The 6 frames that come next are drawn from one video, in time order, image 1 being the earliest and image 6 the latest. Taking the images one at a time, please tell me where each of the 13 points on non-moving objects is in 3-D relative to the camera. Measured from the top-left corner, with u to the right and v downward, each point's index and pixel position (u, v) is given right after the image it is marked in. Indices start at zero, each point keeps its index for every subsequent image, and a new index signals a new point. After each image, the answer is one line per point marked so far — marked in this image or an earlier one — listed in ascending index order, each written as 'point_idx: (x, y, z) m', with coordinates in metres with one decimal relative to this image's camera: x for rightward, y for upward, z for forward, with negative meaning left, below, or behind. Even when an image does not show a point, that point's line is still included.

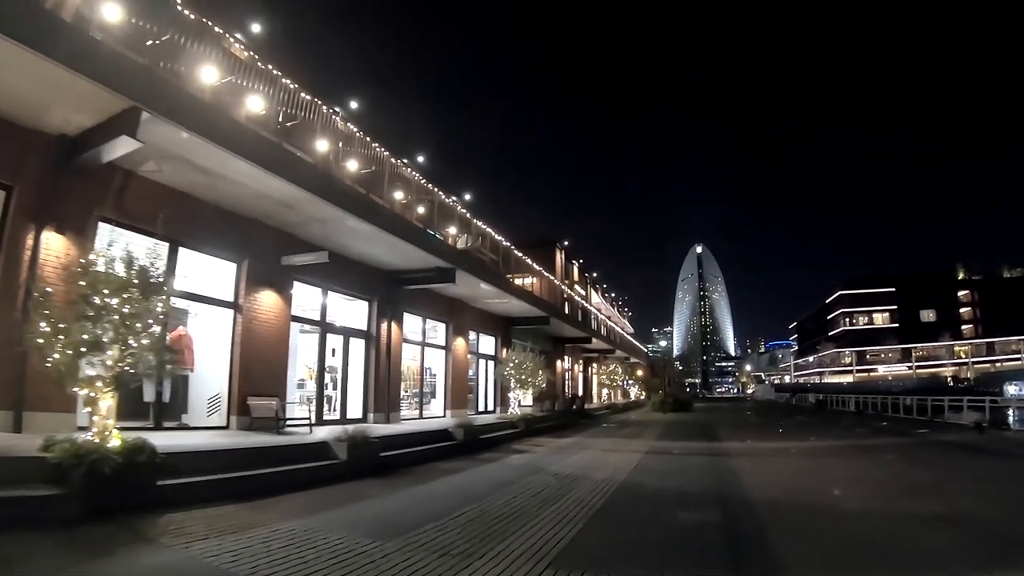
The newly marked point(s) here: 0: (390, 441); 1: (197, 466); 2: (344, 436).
0: (-2.3, -2.8, +11.7) m
1: (-4.3, -2.4, +8.8) m
2: (-2.9, -2.4, +10.7) m
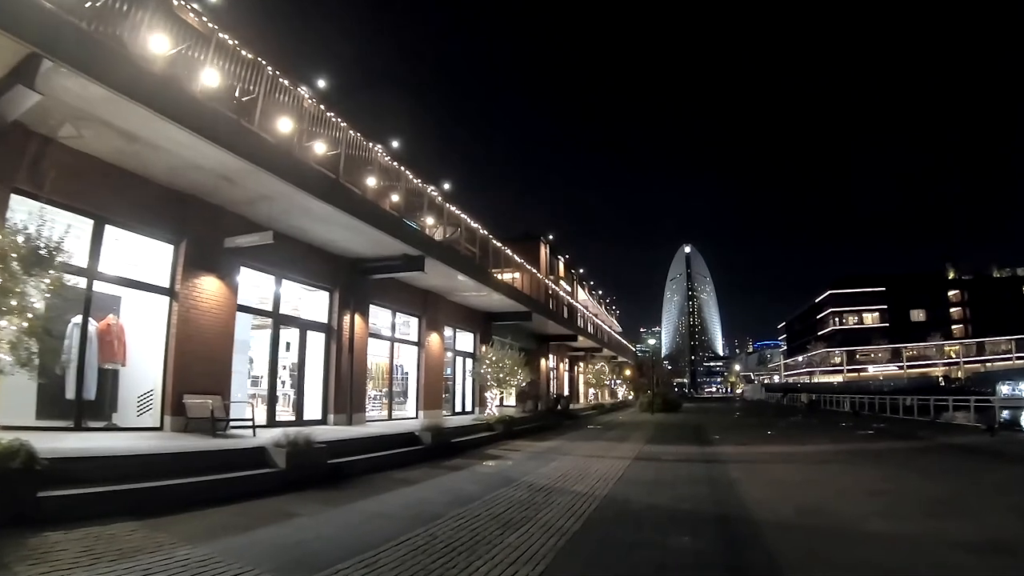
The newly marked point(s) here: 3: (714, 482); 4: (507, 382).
0: (-2.8, -2.5, +10.3) m
1: (-4.7, -2.1, +7.3) m
2: (-3.3, -2.2, +9.3) m
3: (+2.8, -2.8, +9.1) m
4: (-0.3, -2.9, +19.7) m
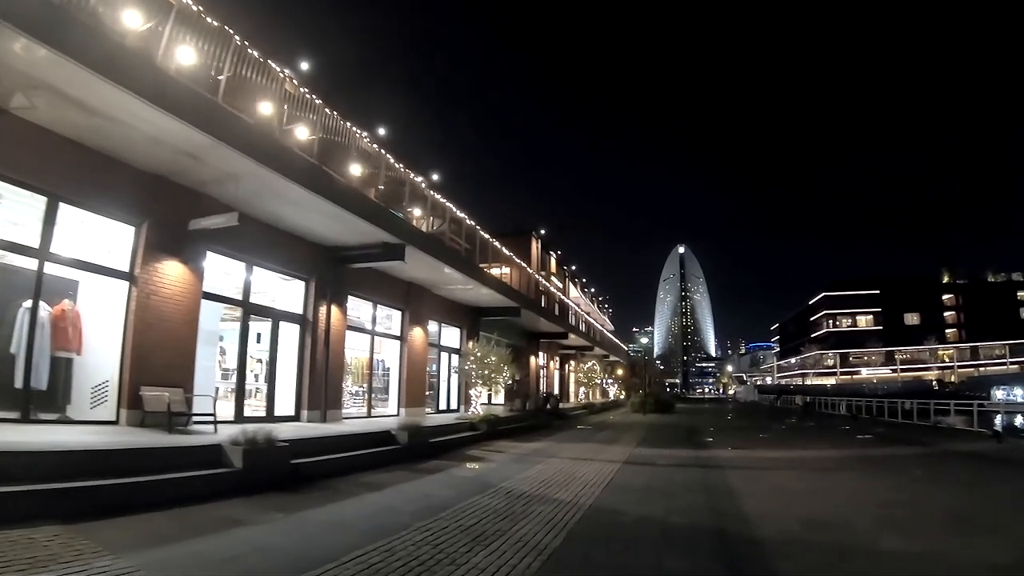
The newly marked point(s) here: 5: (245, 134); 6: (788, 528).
0: (-3.1, -2.3, +9.5) m
1: (-5.0, -1.9, +6.6) m
2: (-3.6, -2.0, +8.5) m
3: (+2.6, -2.7, +8.4) m
4: (-0.7, -2.7, +19.0) m
5: (-4.1, +2.4, +9.9) m
6: (+2.8, -2.4, +6.5) m
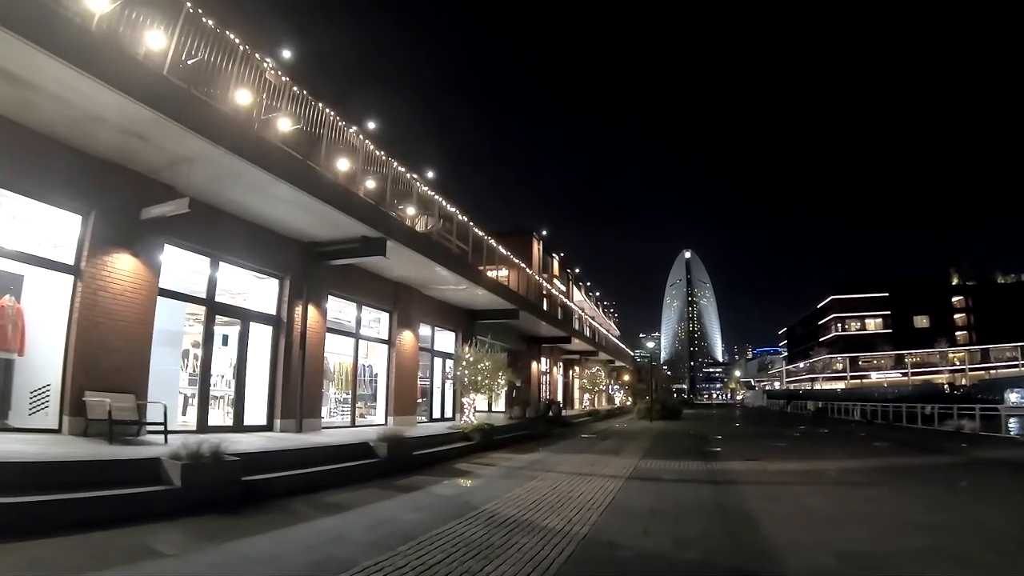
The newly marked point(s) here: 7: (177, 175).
0: (-3.3, -2.3, +8.4) m
1: (-5.2, -1.8, +5.5) m
2: (-3.8, -1.9, +7.4) m
3: (+2.4, -2.6, +7.3) m
4: (-0.7, -2.7, +17.9) m
5: (-4.3, +2.4, +8.8) m
6: (+2.6, -2.3, +5.3) m
7: (-5.3, +1.8, +10.2) m
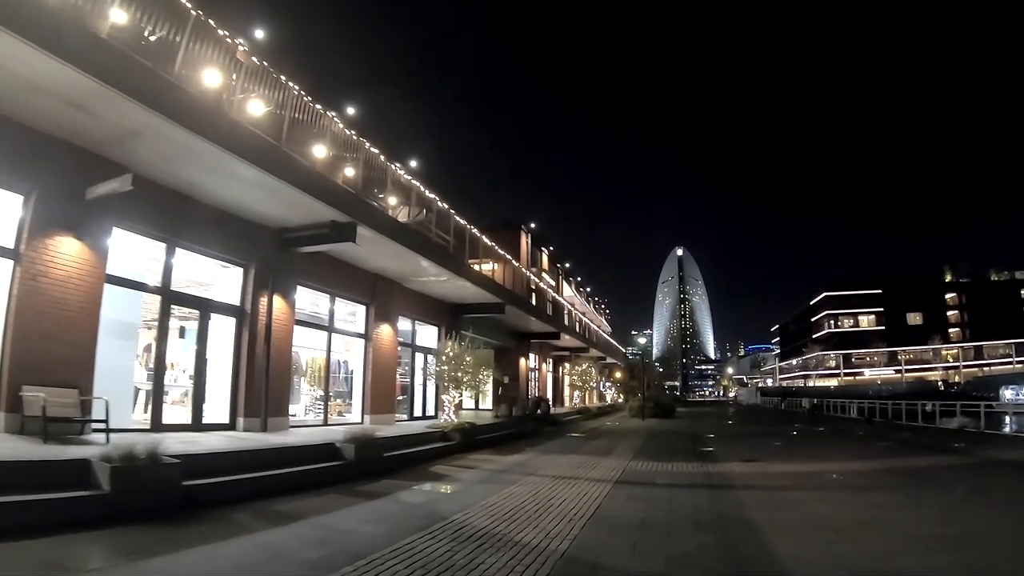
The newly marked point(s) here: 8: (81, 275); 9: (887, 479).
0: (-3.5, -2.1, +7.6) m
1: (-5.4, -1.7, +4.6) m
2: (-4.1, -1.7, +6.6) m
3: (+2.1, -2.4, +6.5) m
4: (-1.1, -2.5, +17.1) m
5: (-4.6, +2.6, +8.0) m
6: (+2.3, -2.1, +4.6) m
7: (-5.6, +1.9, +9.3) m
8: (-6.2, +0.1, +9.3) m
9: (+6.2, -3.1, +10.6) m
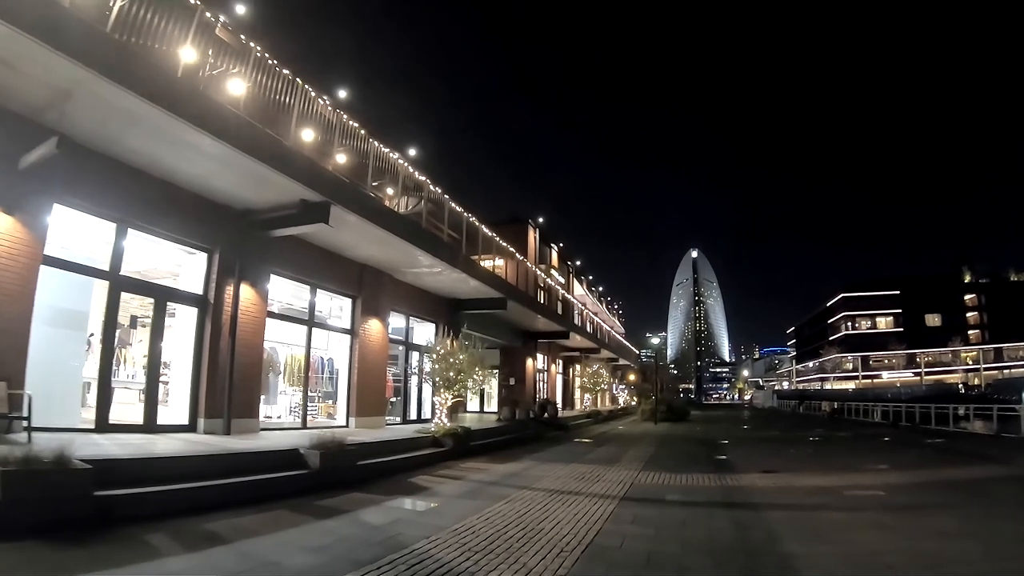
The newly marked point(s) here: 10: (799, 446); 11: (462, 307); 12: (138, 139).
0: (-3.7, -1.9, +6.4) m
1: (-5.7, -1.5, +3.5) m
2: (-4.3, -1.5, +5.4) m
3: (+1.9, -2.2, +5.2) m
4: (-1.1, -2.3, +15.8) m
5: (-4.8, +2.8, +6.8) m
6: (+2.1, -1.9, +3.3) m
7: (-5.7, +2.1, +8.2) m
8: (-6.4, +0.3, +8.2) m
9: (+6.1, -3.0, +9.3) m
10: (+8.7, -4.7, +19.3) m
11: (-1.5, -0.6, +19.4) m
12: (-5.0, +1.9, +8.7) m
